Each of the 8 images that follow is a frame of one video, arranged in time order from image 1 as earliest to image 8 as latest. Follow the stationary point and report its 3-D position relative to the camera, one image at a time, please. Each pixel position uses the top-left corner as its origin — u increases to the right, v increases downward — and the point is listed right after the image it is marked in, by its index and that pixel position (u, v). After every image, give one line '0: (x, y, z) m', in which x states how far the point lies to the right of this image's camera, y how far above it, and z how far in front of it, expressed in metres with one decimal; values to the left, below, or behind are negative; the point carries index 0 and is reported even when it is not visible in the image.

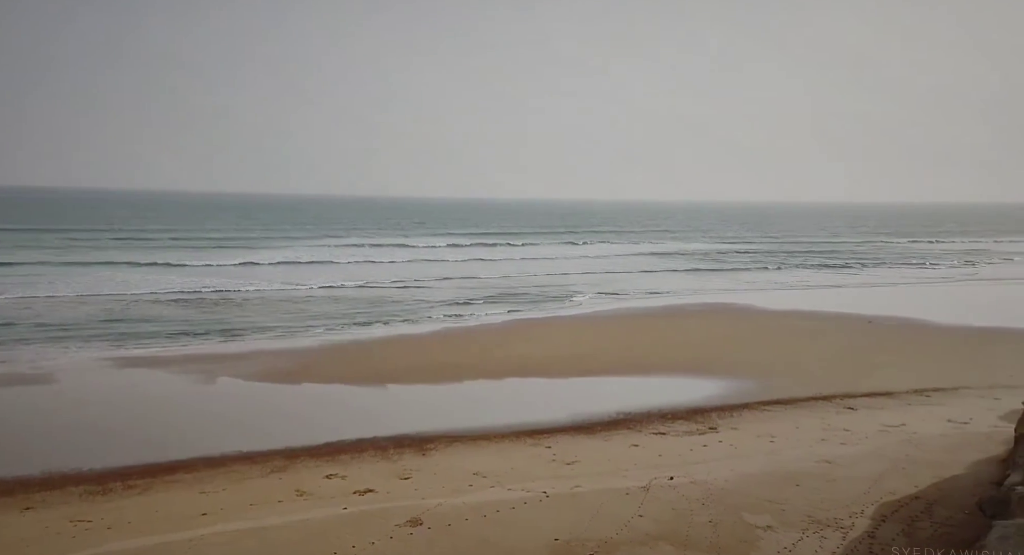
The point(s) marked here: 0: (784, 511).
0: (+3.7, -3.2, +8.3) m
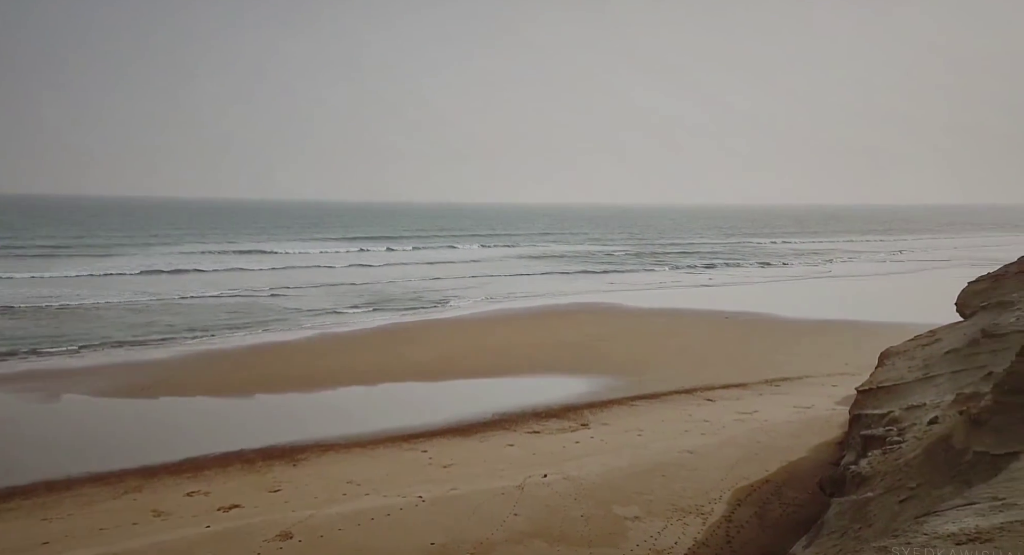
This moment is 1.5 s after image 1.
0: (+1.9, -3.2, +8.7) m
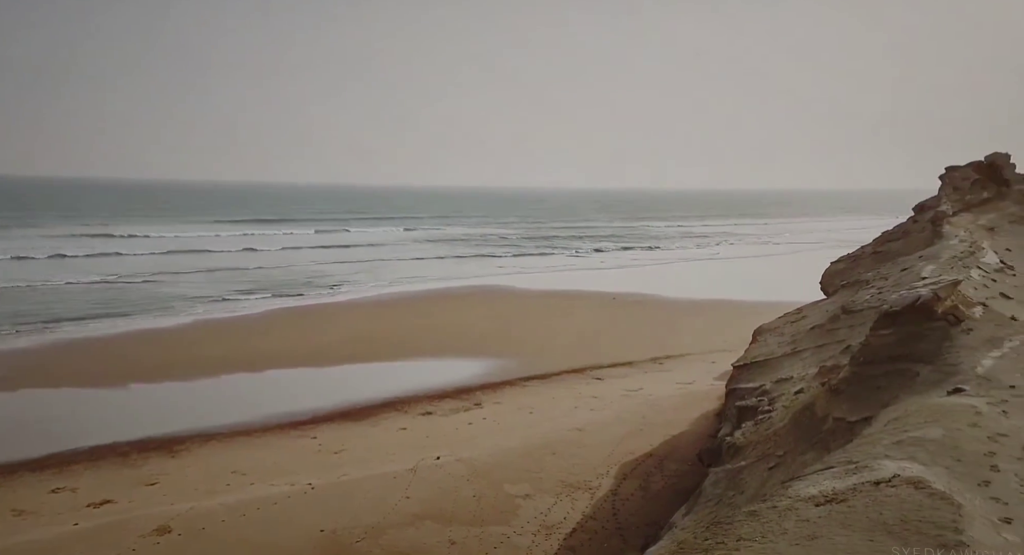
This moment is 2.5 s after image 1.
0: (+0.4, -2.9, +8.9) m
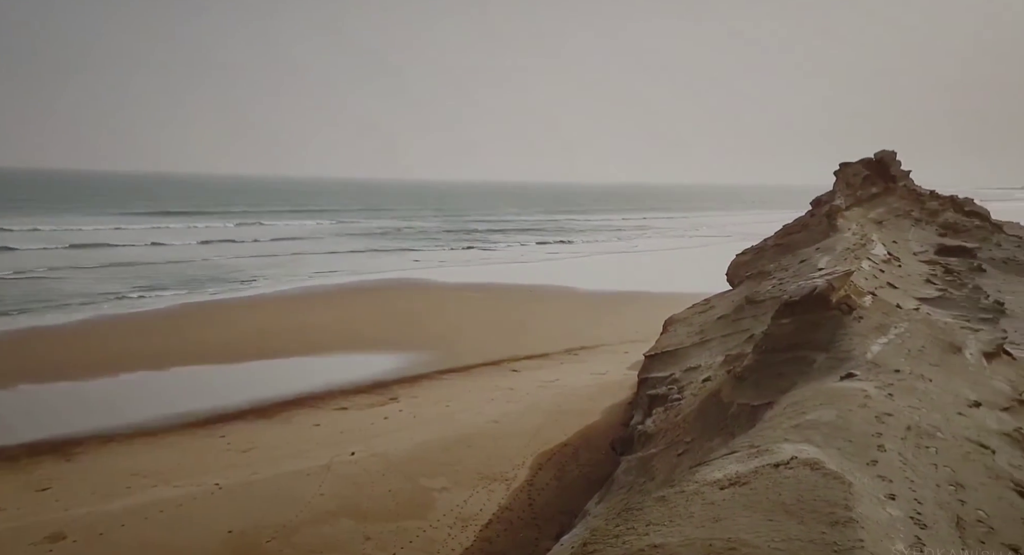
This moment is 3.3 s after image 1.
0: (-0.8, -2.8, +8.9) m
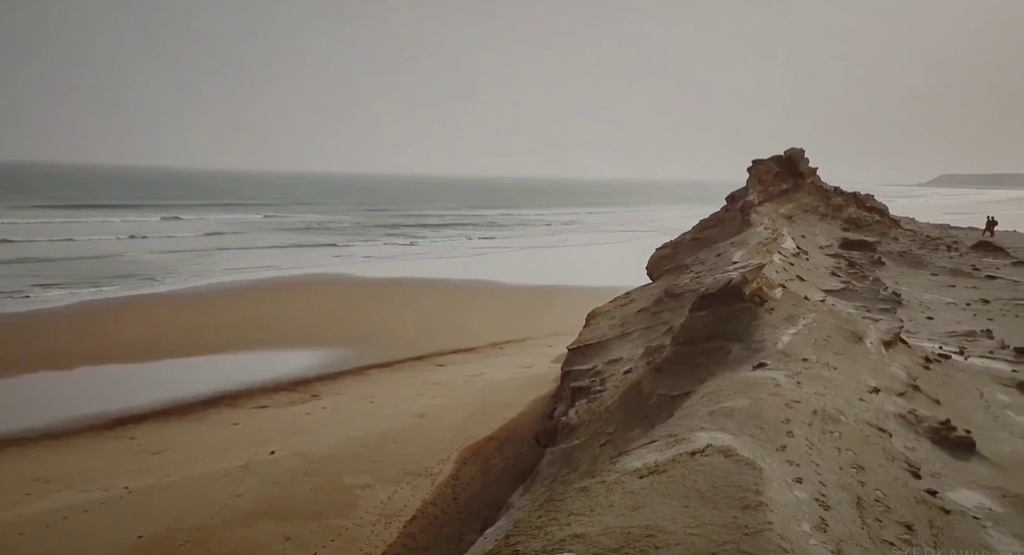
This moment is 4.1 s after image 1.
0: (-1.9, -2.8, +8.8) m
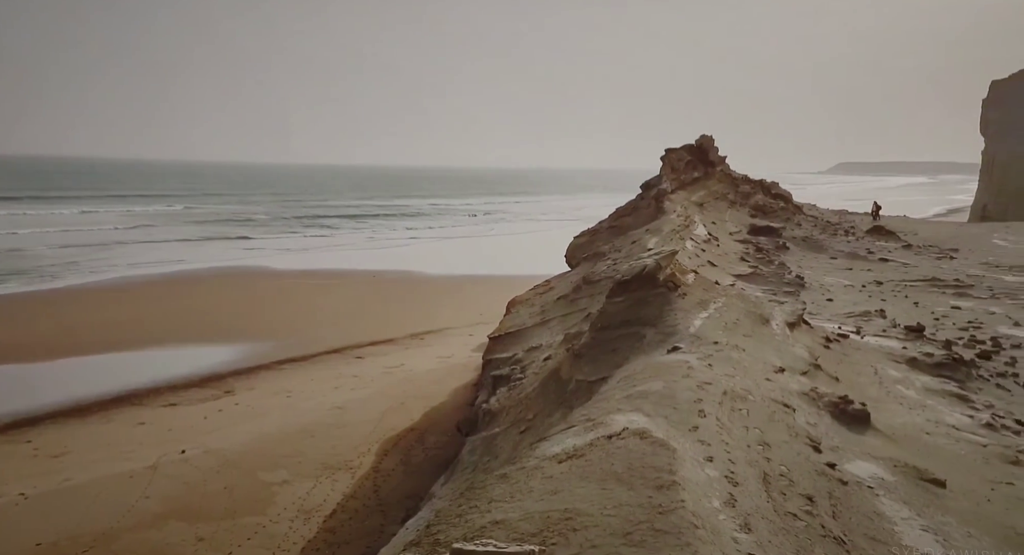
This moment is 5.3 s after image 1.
0: (-3.0, -2.6, +8.6) m
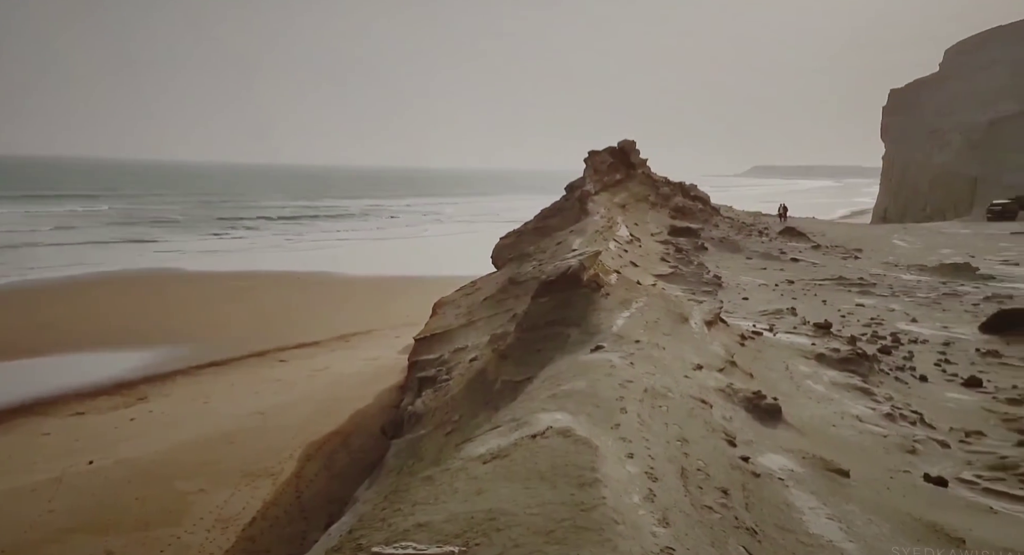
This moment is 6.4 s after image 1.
0: (-4.1, -2.7, +8.4) m
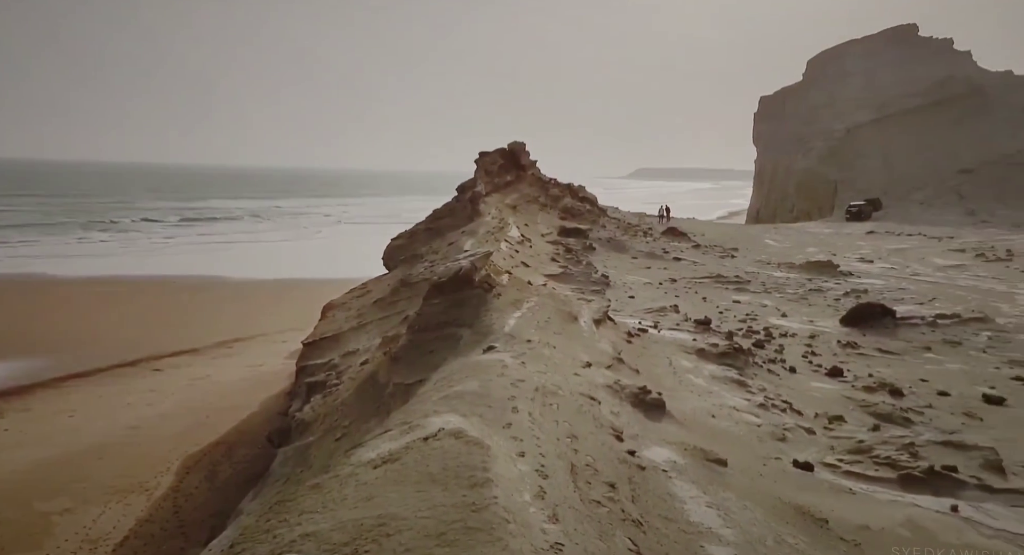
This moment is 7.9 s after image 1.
0: (-5.6, -2.8, +7.9) m
